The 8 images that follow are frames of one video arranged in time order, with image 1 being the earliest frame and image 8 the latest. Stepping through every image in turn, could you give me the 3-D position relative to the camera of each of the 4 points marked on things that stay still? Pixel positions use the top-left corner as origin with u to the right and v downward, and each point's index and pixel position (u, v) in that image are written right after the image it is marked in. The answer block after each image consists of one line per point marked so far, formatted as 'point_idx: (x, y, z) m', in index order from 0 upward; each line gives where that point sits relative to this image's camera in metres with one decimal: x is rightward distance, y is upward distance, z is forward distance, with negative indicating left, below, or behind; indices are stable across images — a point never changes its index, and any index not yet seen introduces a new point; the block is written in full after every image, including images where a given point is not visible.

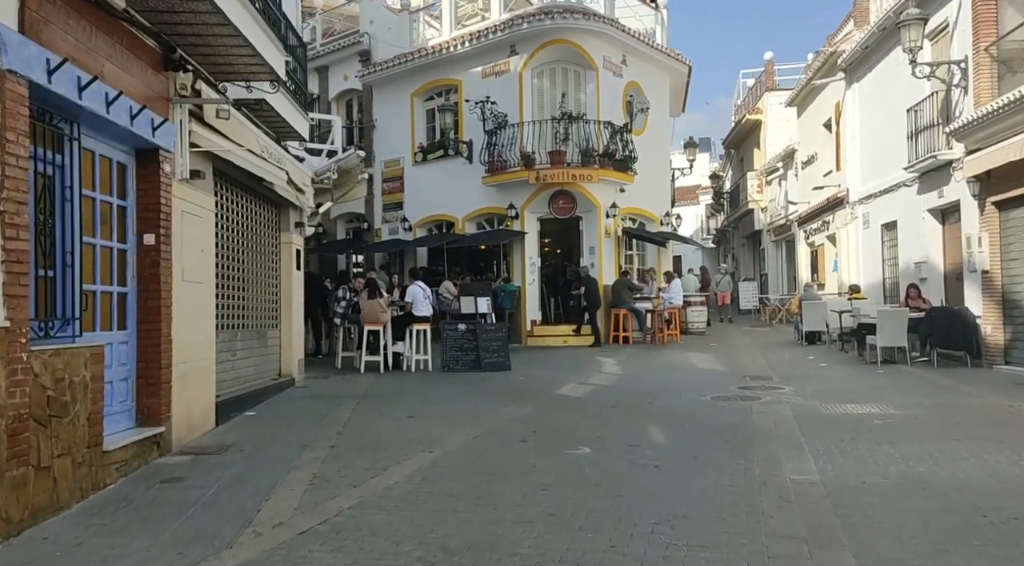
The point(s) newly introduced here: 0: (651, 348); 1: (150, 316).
0: (+3.3, -1.6, +17.2) m
1: (-3.1, -0.3, +6.2) m
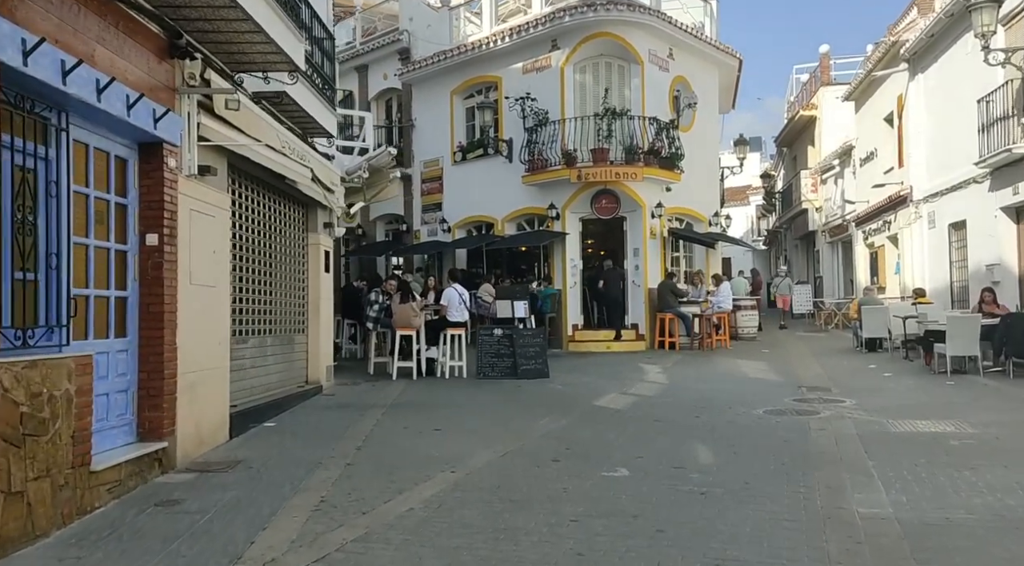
0: (+4.2, -1.6, +16.3) m
1: (-2.9, -0.3, +5.8) m
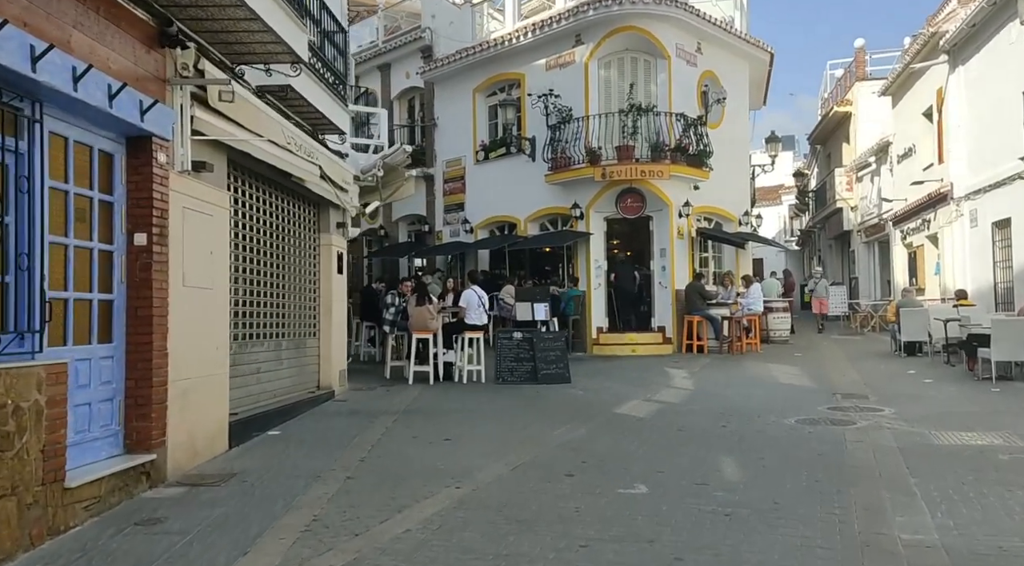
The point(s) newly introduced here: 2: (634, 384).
0: (+4.7, -1.7, +15.7) m
1: (-2.8, -0.3, +5.5) m
2: (+2.1, -1.7, +12.2) m
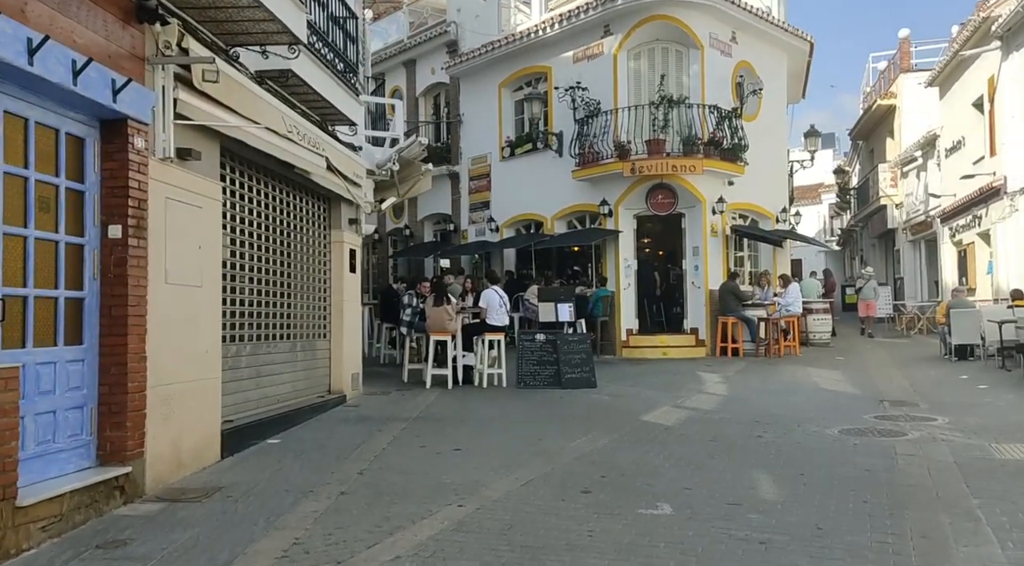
0: (+5.2, -1.7, +14.9) m
1: (-2.8, -0.3, +5.1) m
2: (+2.4, -1.7, +11.5) m
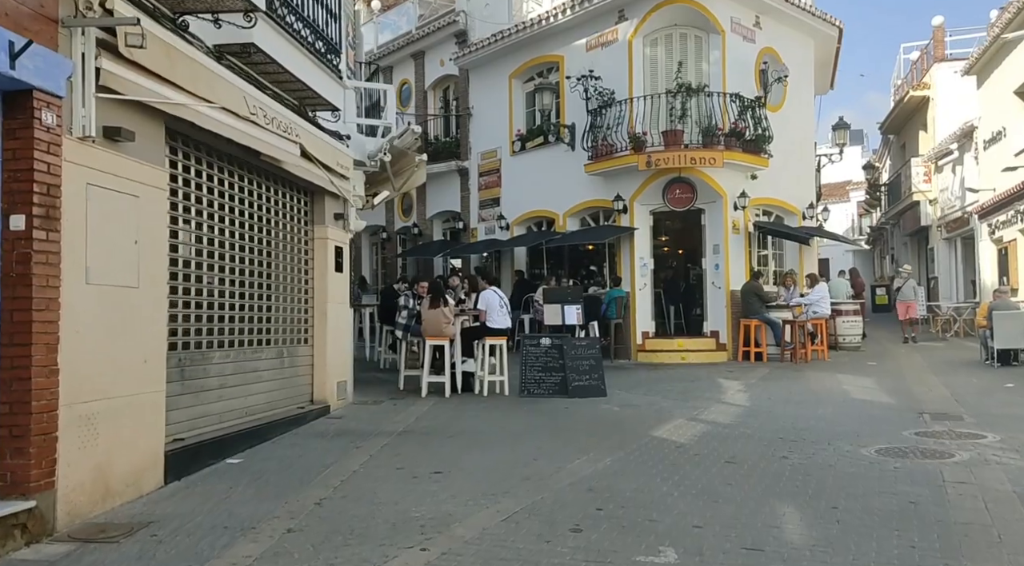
0: (+5.3, -1.7, +13.9) m
1: (-2.9, -0.3, +4.3) m
2: (+2.5, -1.7, +10.6) m
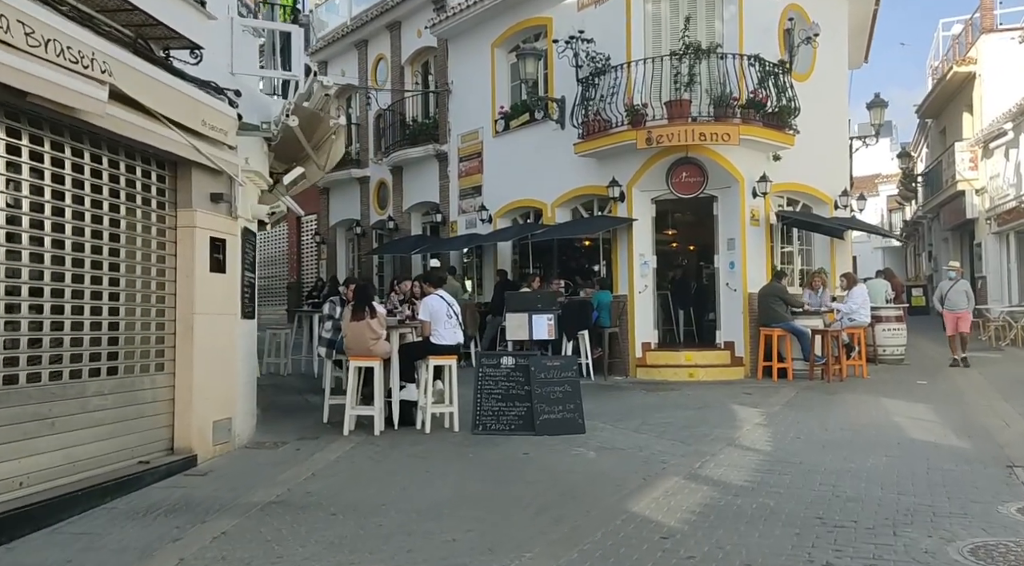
0: (+4.8, -1.7, +11.3) m
1: (-3.7, -0.4, +1.9) m
2: (+1.9, -1.7, +8.1) m
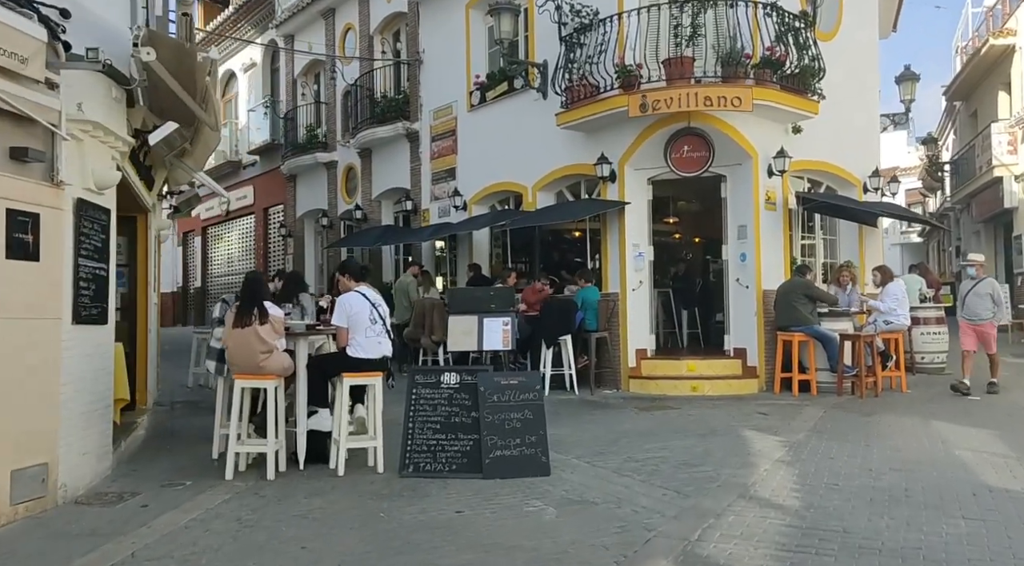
0: (+4.4, -1.6, +9.2) m
1: (-4.2, -0.3, -0.1) m
2: (+1.4, -1.7, +6.0) m
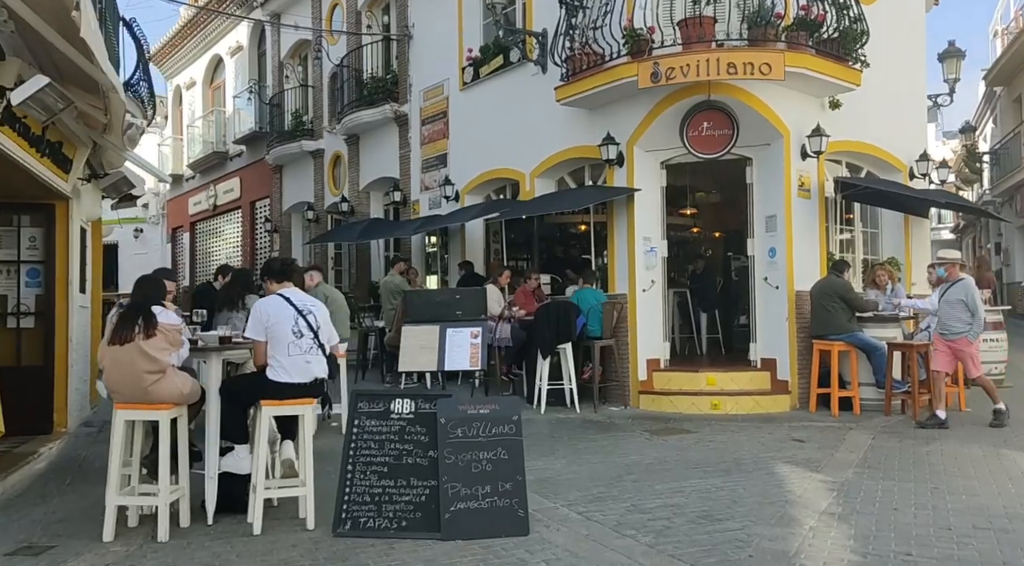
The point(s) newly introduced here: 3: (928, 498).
0: (+4.2, -1.6, +7.6) m
1: (-4.6, -0.3, -1.5) m
2: (+1.1, -1.7, +4.5) m
3: (+3.3, -1.7, +5.7) m
